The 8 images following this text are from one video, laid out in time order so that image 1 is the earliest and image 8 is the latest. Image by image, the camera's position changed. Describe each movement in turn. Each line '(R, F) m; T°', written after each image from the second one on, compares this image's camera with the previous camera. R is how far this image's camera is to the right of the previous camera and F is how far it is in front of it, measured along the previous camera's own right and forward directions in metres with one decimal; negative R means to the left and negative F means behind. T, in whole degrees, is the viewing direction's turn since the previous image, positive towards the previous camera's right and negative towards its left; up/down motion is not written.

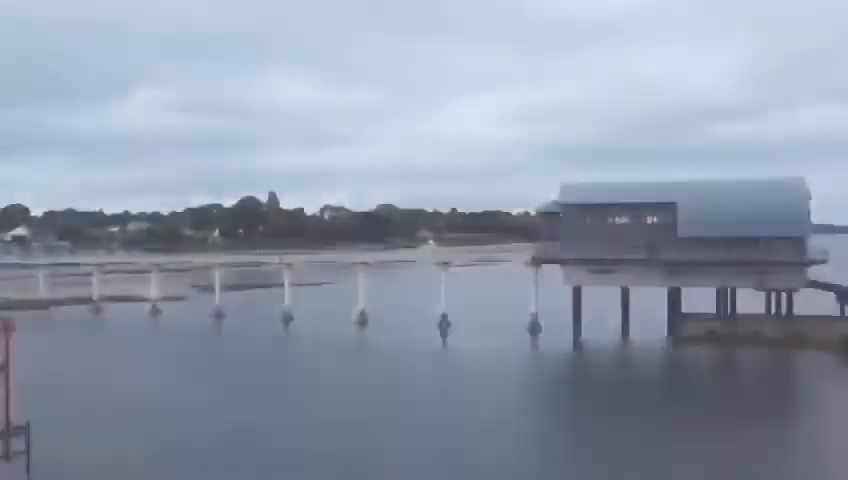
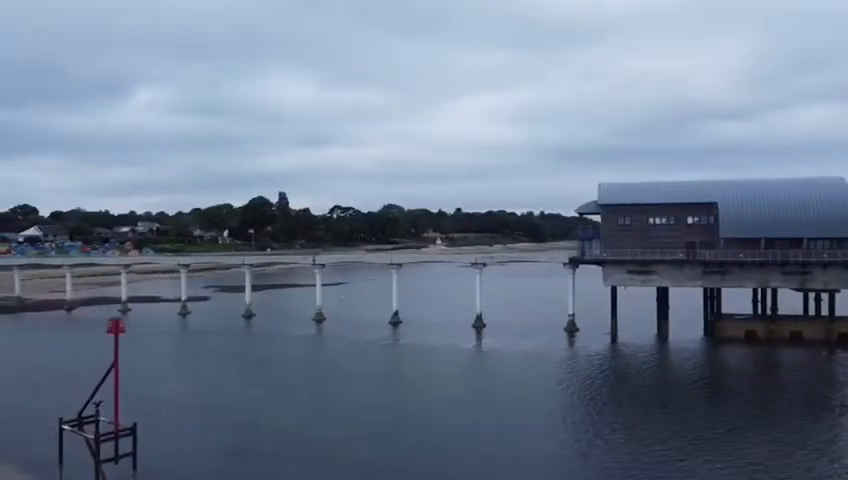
(-1.6, +0.1) m; 0°
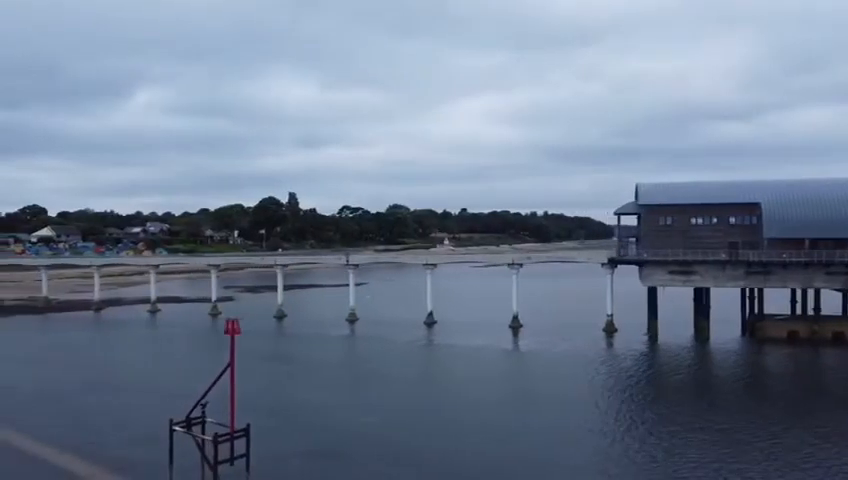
(-1.7, 0.0) m; 0°
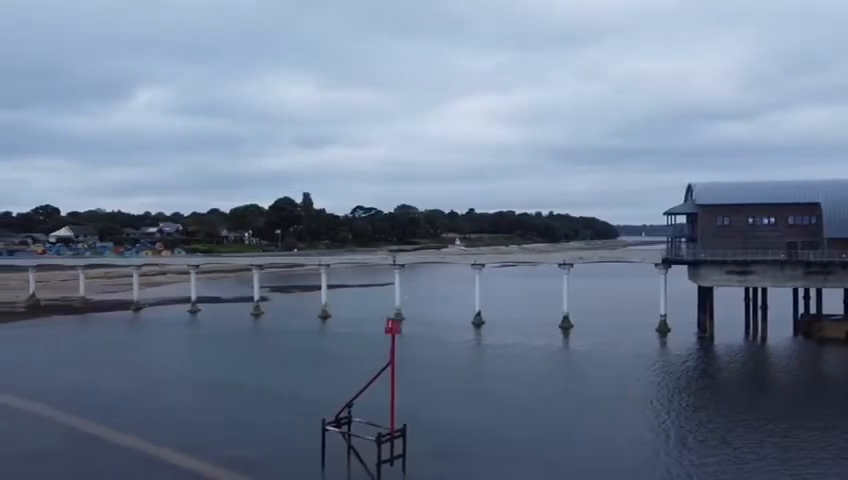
(-2.3, +0.1) m; 0°
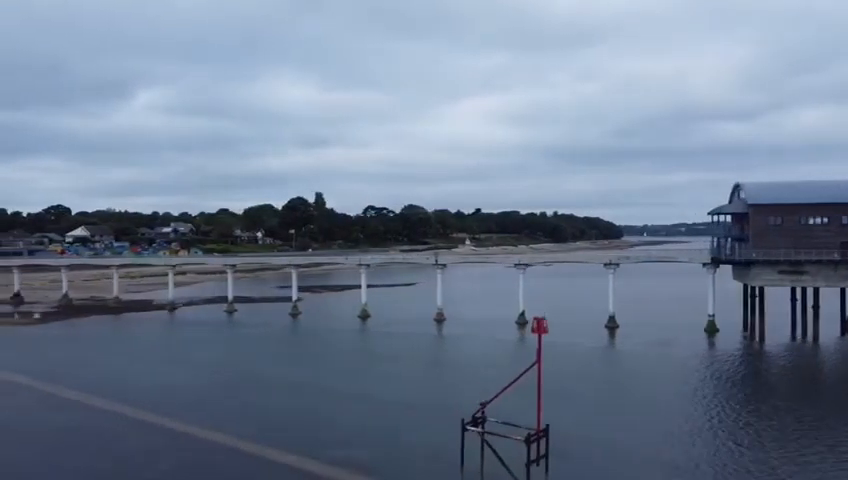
(-2.1, 0.0) m; 0°
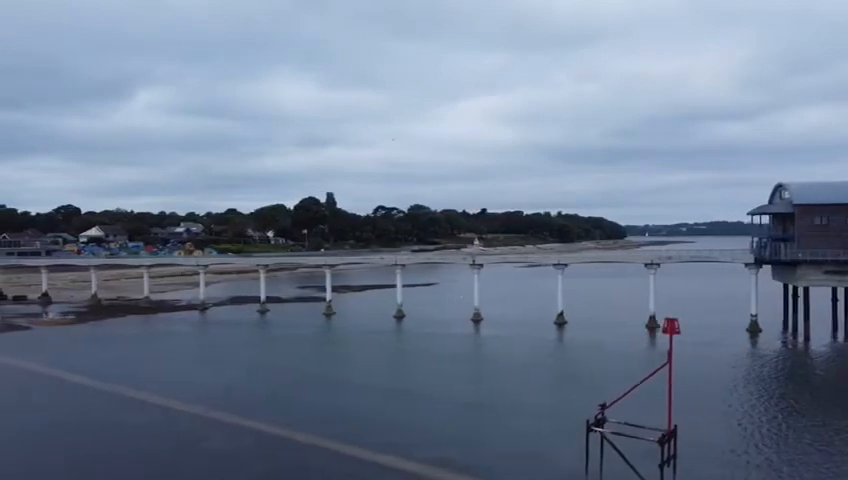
(-1.8, 0.0) m; 0°
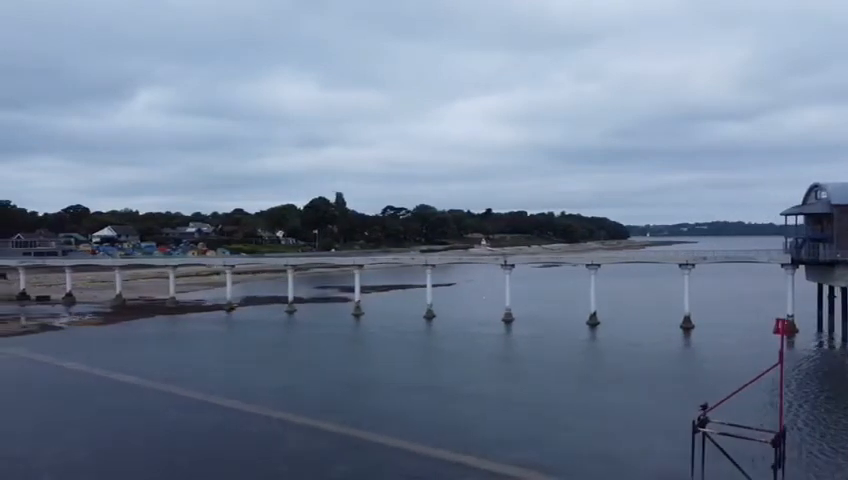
(-1.6, 0.0) m; 0°
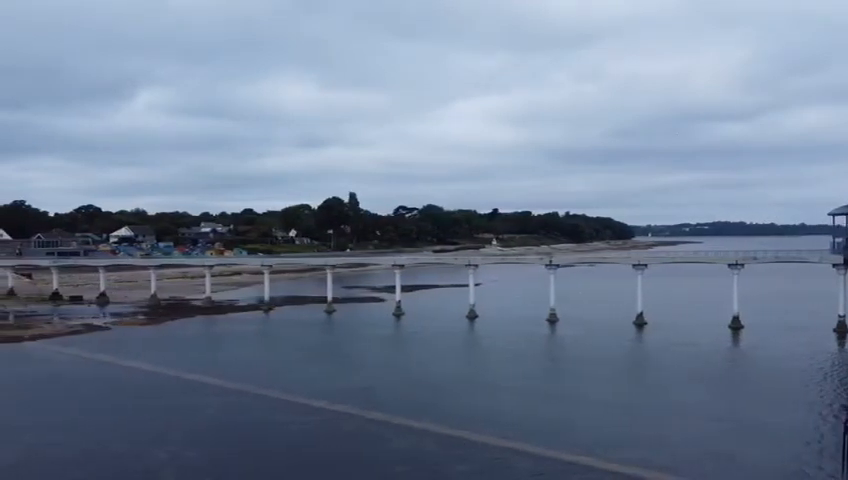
(-2.2, 0.0) m; 0°
